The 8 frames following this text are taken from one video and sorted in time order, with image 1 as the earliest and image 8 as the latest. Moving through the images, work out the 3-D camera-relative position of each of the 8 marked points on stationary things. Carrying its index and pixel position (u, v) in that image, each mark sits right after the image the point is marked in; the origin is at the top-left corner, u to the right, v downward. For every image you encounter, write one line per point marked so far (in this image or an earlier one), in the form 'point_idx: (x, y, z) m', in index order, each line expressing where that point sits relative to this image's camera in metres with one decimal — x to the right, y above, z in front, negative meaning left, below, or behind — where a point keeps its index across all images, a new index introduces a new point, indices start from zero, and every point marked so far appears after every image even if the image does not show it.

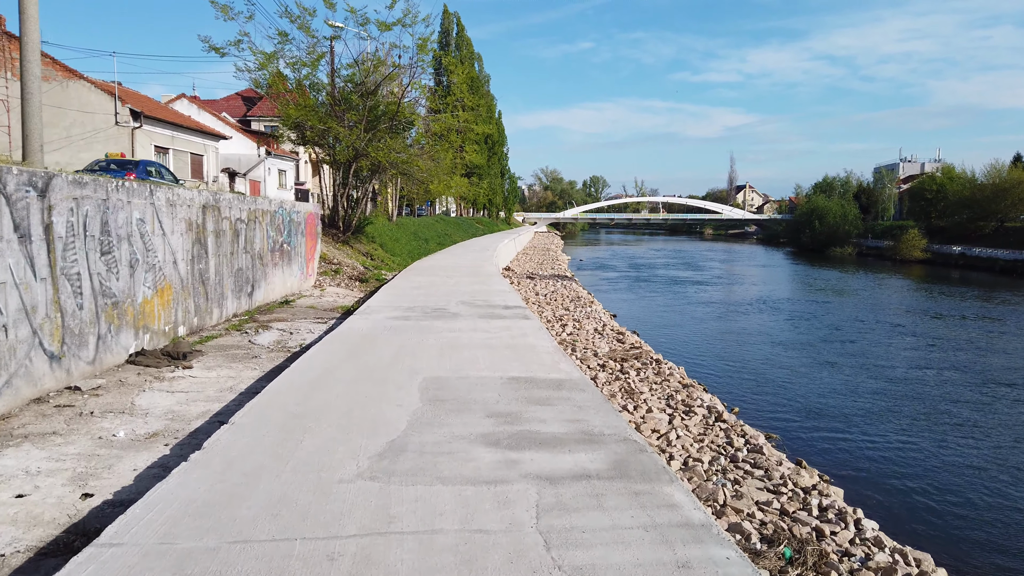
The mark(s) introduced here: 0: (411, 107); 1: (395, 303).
0: (-2.1, +3.8, +15.3) m
1: (-1.3, -0.2, +8.4) m
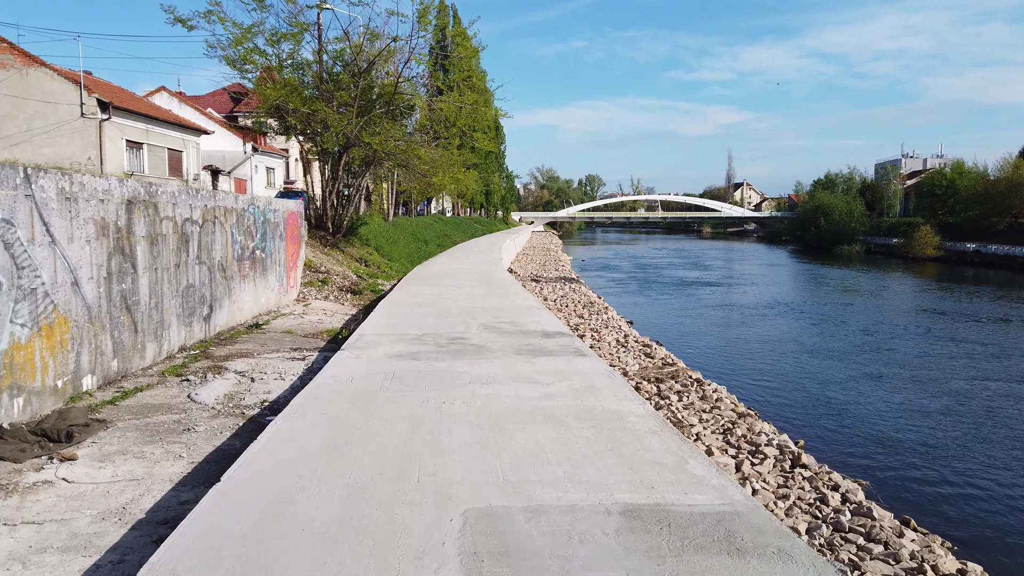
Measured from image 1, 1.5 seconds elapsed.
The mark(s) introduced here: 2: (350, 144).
0: (-1.8, +3.6, +13.2) m
1: (-1.0, -0.4, +6.3) m
2: (-2.9, +2.6, +12.9) m
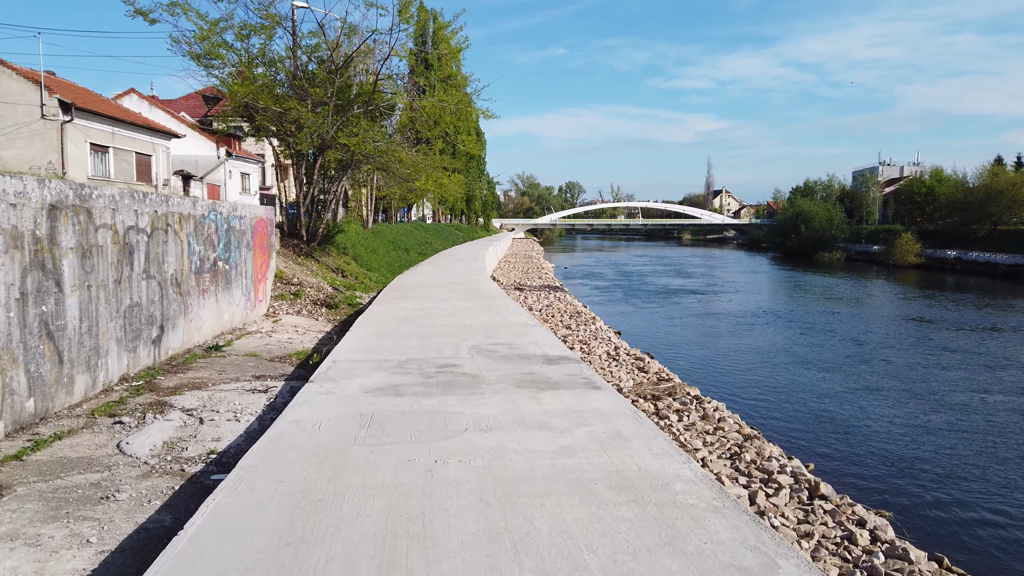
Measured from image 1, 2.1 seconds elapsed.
0: (-2.0, +3.4, +12.4) m
1: (-1.0, -0.5, +5.5) m
2: (-3.1, +2.4, +12.0) m
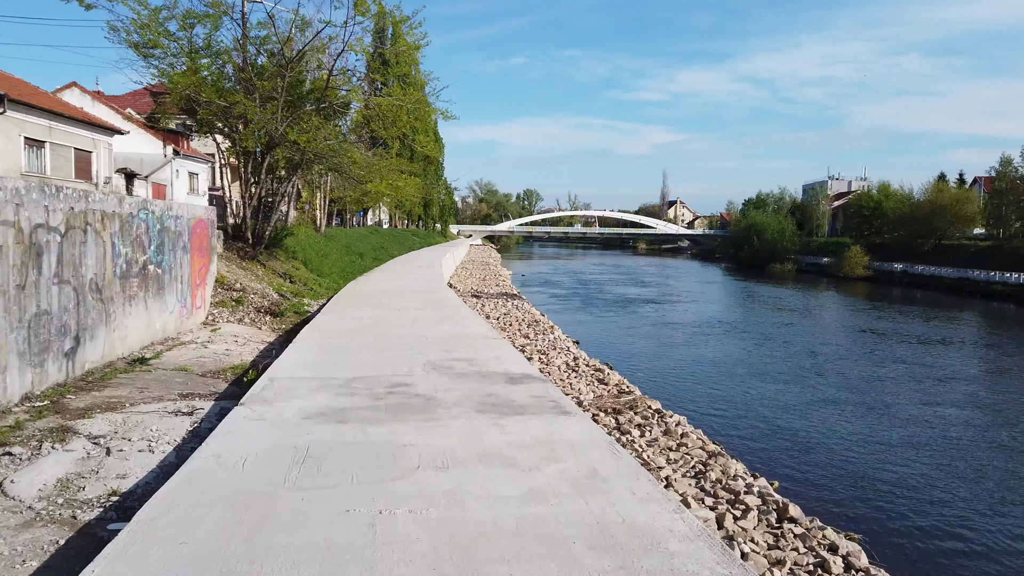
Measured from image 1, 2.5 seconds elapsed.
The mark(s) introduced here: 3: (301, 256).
0: (-2.7, +3.3, +11.8) m
1: (-1.3, -0.6, +4.9) m
2: (-3.7, +2.3, +11.4) m
3: (-3.9, +0.6, +13.5) m
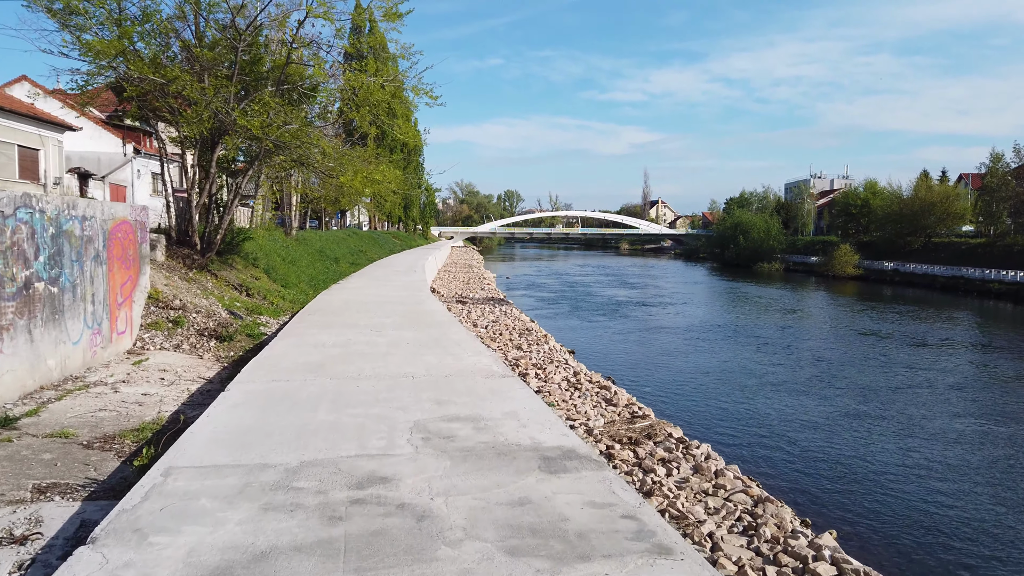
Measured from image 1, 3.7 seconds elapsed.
0: (-2.7, +3.1, +10.0) m
1: (-1.1, -0.7, +3.2) m
2: (-3.8, +2.1, +9.6) m
3: (-4.0, +0.4, +11.7) m
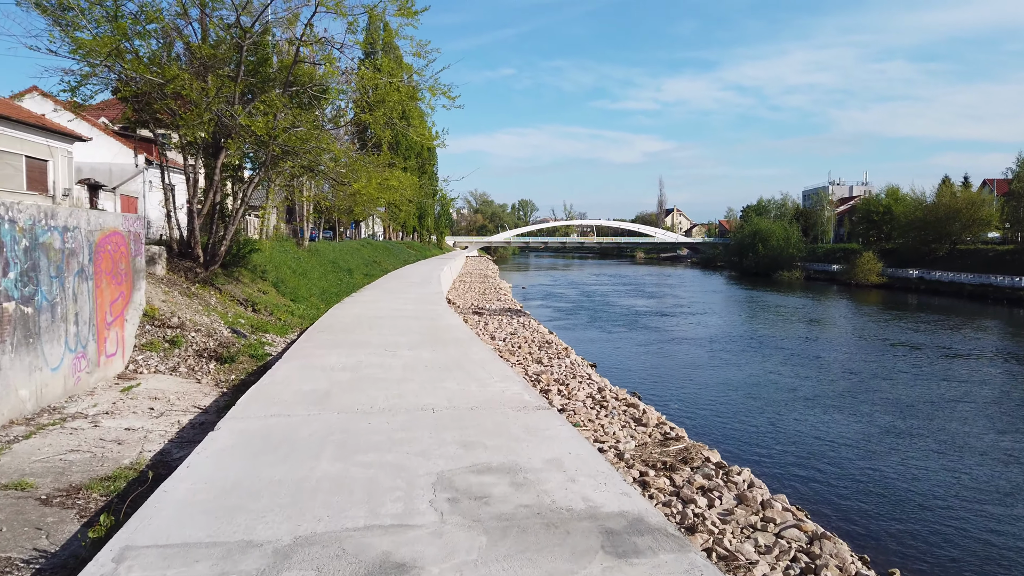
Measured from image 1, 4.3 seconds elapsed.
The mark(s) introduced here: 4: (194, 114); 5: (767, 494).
0: (-2.4, +2.9, +9.4) m
1: (-0.9, -0.8, +2.5) m
2: (-3.5, +1.9, +9.0) m
3: (-3.6, +0.2, +11.1) m
4: (-3.7, +2.0, +8.6) m
5: (+3.0, -2.4, +8.6) m
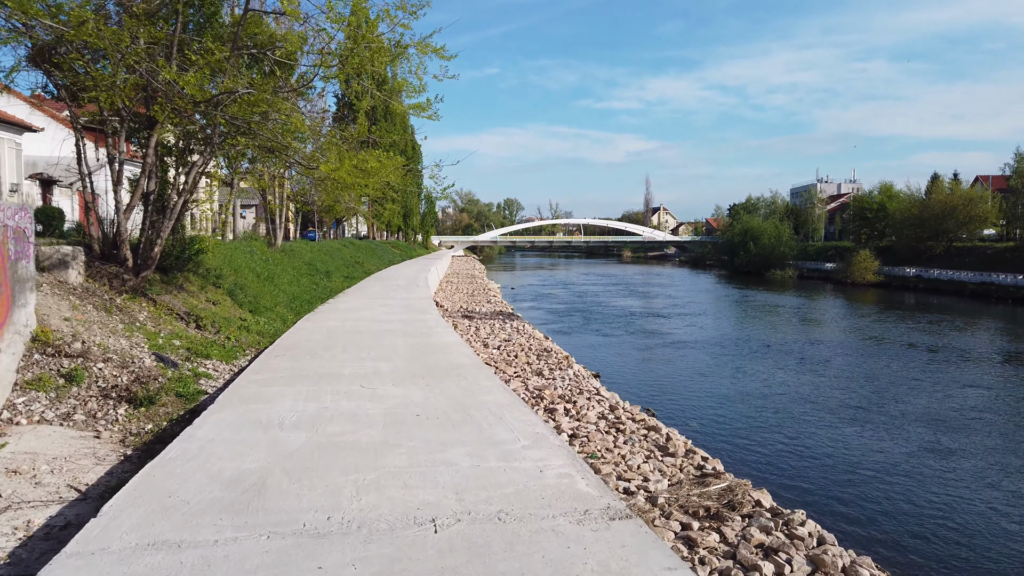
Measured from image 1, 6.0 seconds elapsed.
0: (-2.3, +2.8, +7.6) m
1: (-0.7, -0.9, +0.7) m
2: (-3.4, +1.8, +7.1) m
3: (-3.6, +0.1, +9.2) m
4: (-3.6, +1.9, +6.7) m
5: (+3.1, -2.5, +6.9) m
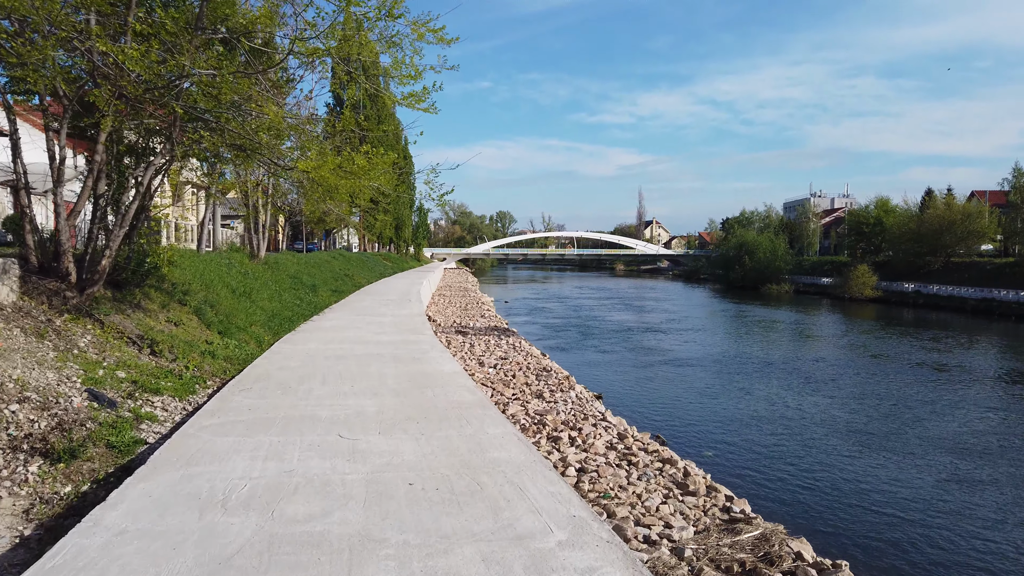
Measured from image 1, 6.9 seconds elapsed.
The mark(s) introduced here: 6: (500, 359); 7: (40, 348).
0: (-2.3, +2.6, +6.6) m
1: (-0.6, -1.0, -0.4) m
2: (-3.3, +1.6, +6.1) m
3: (-3.5, -0.1, +8.2) m
4: (-3.5, +1.7, +5.7) m
5: (+3.2, -2.7, +5.9) m
6: (-0.3, -1.8, +17.9) m
7: (-3.3, -0.4, +5.2) m
